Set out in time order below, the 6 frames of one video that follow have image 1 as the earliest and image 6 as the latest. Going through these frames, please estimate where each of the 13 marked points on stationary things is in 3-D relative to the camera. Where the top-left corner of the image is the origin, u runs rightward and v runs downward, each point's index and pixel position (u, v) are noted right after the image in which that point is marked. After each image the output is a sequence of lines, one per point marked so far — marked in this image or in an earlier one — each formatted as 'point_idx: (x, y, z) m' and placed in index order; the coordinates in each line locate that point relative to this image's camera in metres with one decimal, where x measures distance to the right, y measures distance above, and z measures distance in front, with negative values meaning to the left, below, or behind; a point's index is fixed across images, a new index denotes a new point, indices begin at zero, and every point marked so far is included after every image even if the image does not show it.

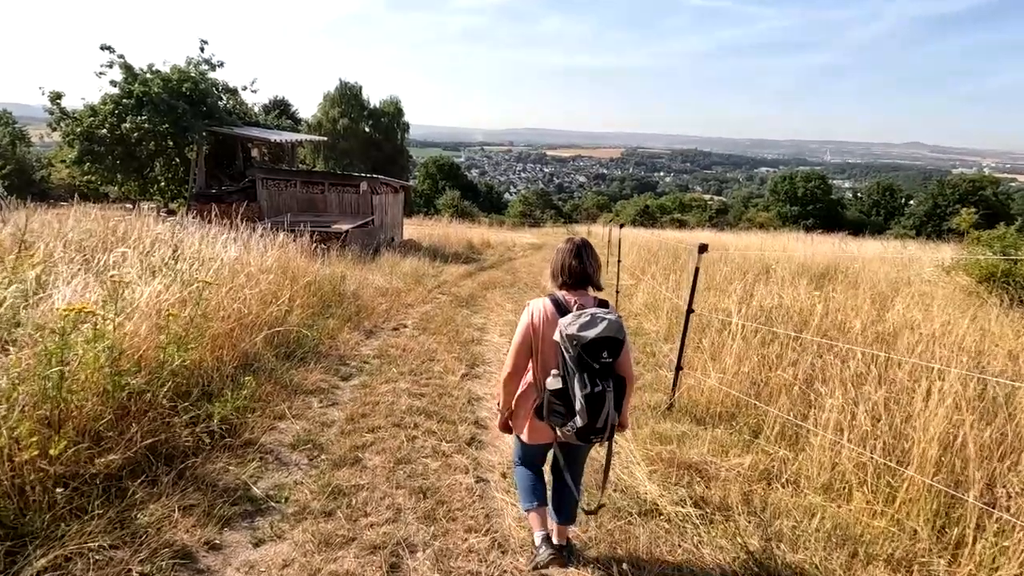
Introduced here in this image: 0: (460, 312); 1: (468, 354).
0: (-0.9, -0.4, +9.4) m
1: (-0.6, -0.8, +6.7) m
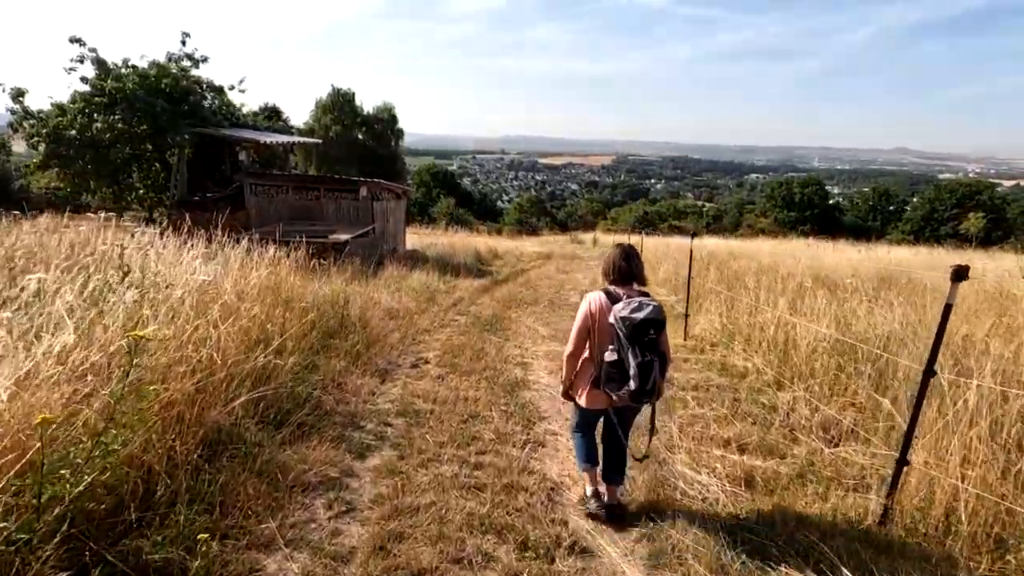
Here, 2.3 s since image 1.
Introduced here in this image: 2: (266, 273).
0: (-0.3, -0.8, +7.8) m
1: (0.0, -1.1, +5.1) m
2: (-2.9, +0.1, +6.2) m
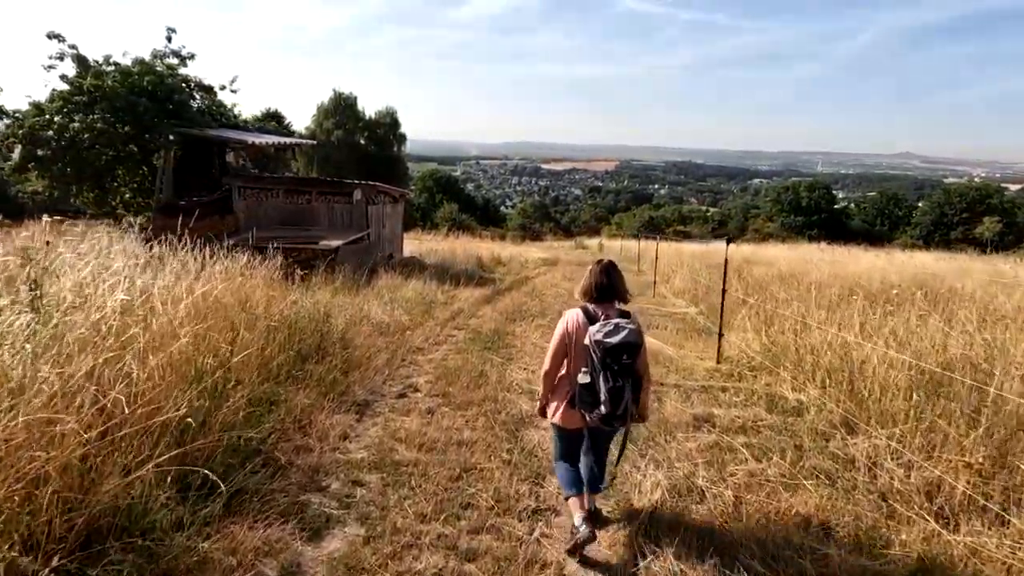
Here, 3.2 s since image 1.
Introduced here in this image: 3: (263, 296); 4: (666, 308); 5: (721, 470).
0: (-0.3, -0.9, +6.8) m
1: (+0.1, -1.2, +4.1) m
2: (-2.8, 0.0, +5.3) m
3: (-2.7, -0.1, +5.9) m
4: (+2.9, -0.4, +10.1) m
5: (+1.4, -1.2, +3.6) m
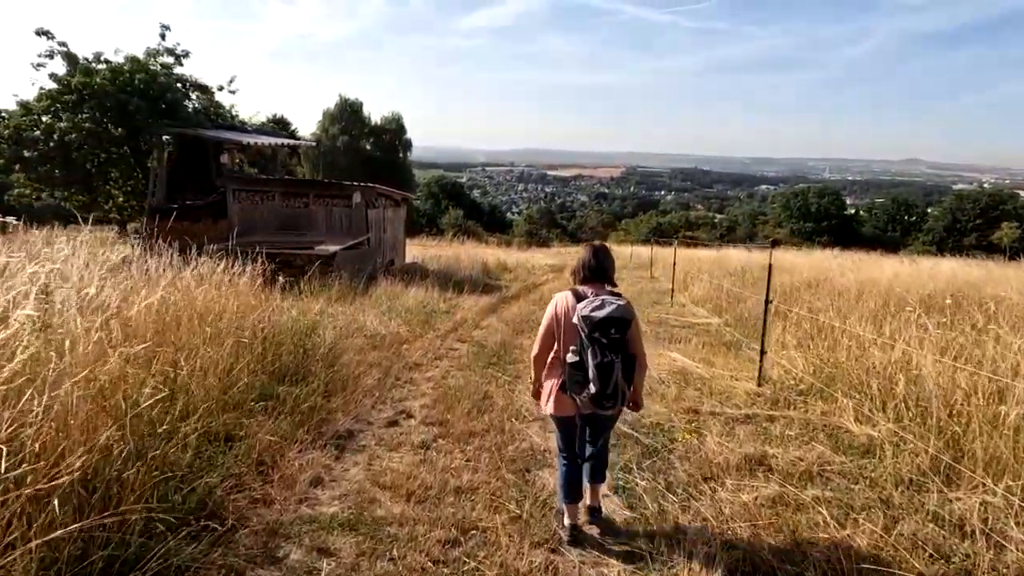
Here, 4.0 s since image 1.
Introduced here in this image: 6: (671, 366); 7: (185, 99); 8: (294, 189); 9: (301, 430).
0: (-0.2, -1.0, +6.0) m
1: (+0.1, -1.3, +3.3) m
2: (-2.7, -0.1, +4.5) m
3: (-2.6, -0.2, +5.1) m
4: (+3.0, -0.6, +9.3) m
5: (+1.4, -1.3, +2.8) m
6: (+1.8, -0.9, +6.1) m
7: (-9.4, +5.4, +15.5) m
8: (-5.7, +2.6, +14.1) m
9: (-1.6, -1.1, +4.0) m
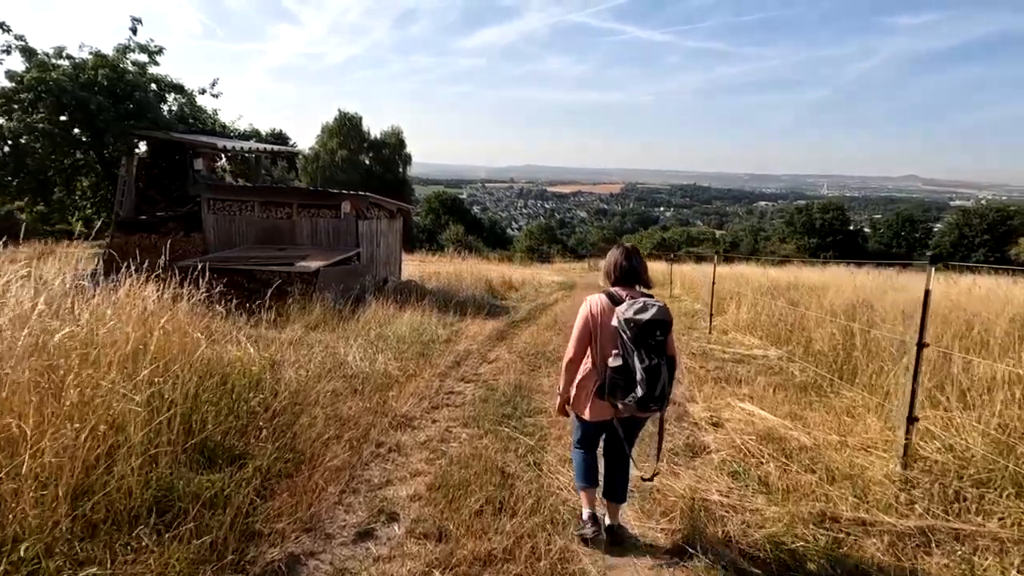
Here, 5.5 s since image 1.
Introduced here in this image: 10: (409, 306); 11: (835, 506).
0: (0.0, -1.3, +4.4) m
1: (+0.3, -1.5, +1.7) m
2: (-2.5, -0.3, +2.9) m
3: (-2.4, -0.4, +3.5) m
4: (+3.2, -0.9, +7.7) m
5: (+1.6, -1.4, +1.2) m
6: (+2.0, -1.1, +4.5) m
7: (-9.2, +4.9, +14.1) m
8: (-5.5, +2.1, +12.6) m
9: (-1.4, -1.3, +2.4) m
10: (-1.9, -0.3, +10.2) m
11: (+1.9, -1.3, +3.1) m
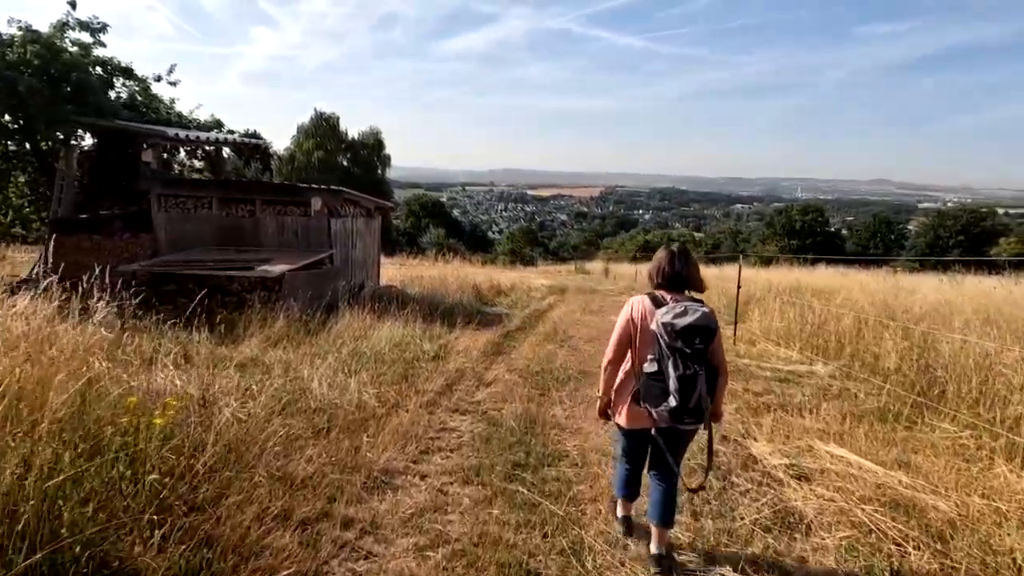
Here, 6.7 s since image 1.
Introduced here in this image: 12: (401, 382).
0: (+0.1, -1.4, +3.2) m
1: (+0.6, -1.5, +0.5) m
2: (-2.4, -0.4, +1.6) m
3: (-2.3, -0.5, +2.2) m
4: (+3.2, -1.0, +6.5) m
5: (+1.9, -1.5, 0.0) m
6: (+2.1, -1.2, +3.3) m
7: (-9.5, +4.7, +12.5) m
8: (-5.7, +1.9, +11.2) m
9: (-1.2, -1.3, +1.1) m
10: (-2.0, -0.5, +8.8) m
11: (+2.0, -1.3, +1.9) m
12: (-1.2, -1.0, +5.7) m
